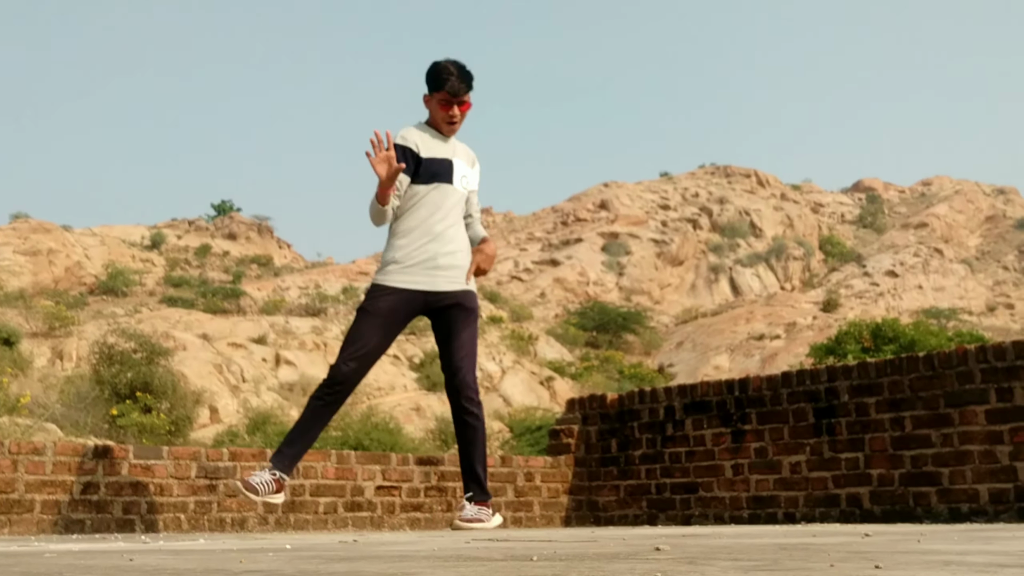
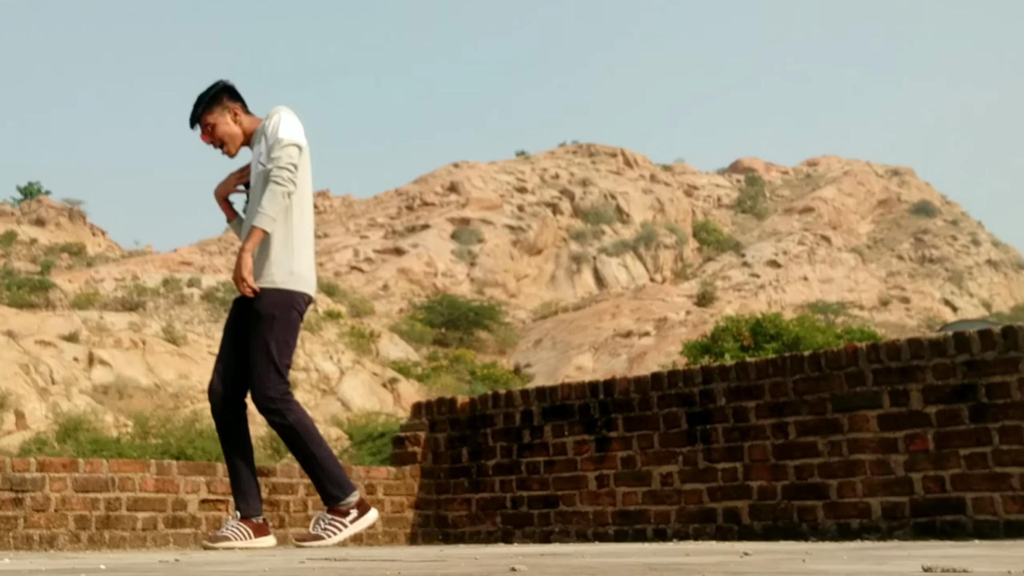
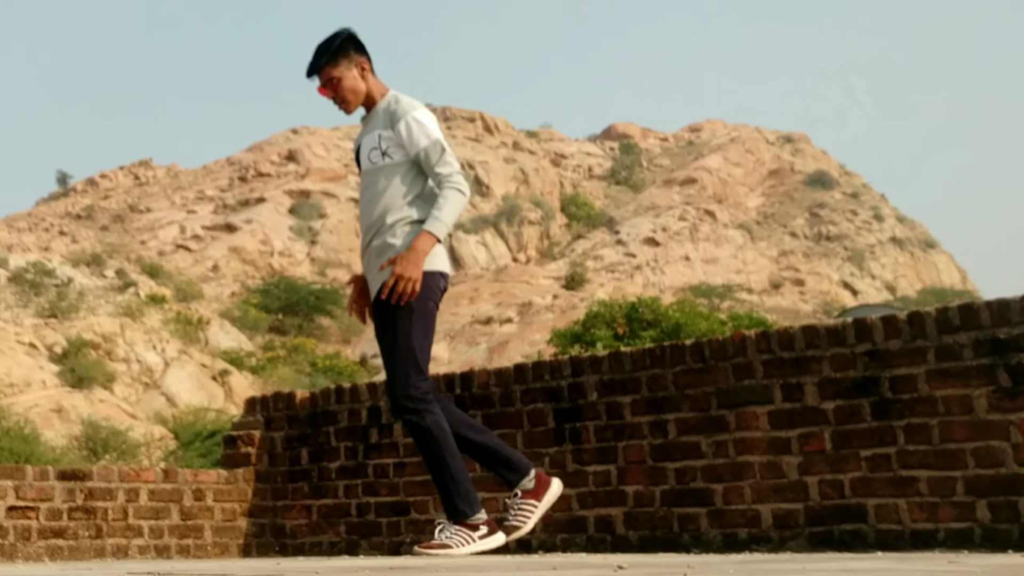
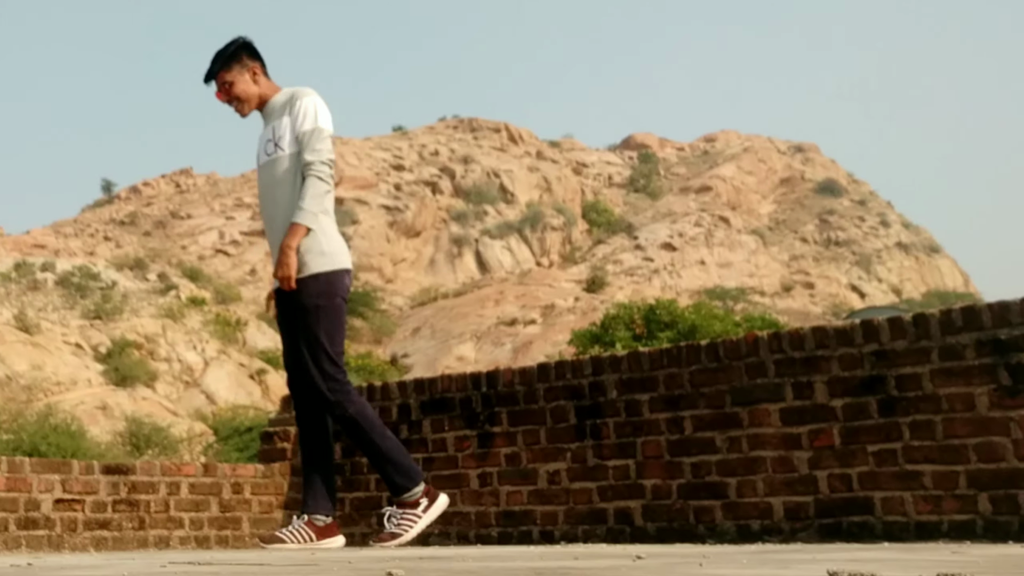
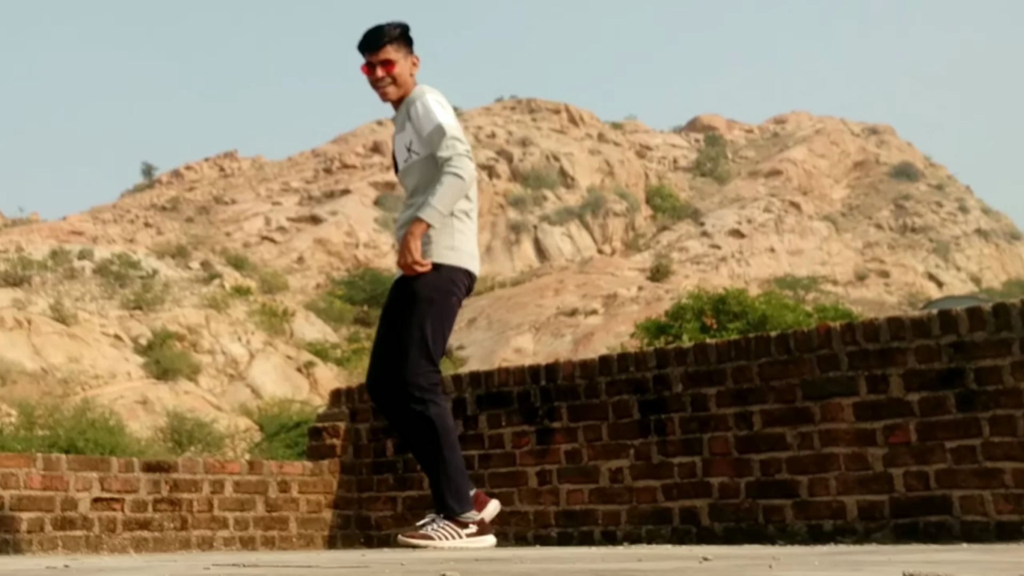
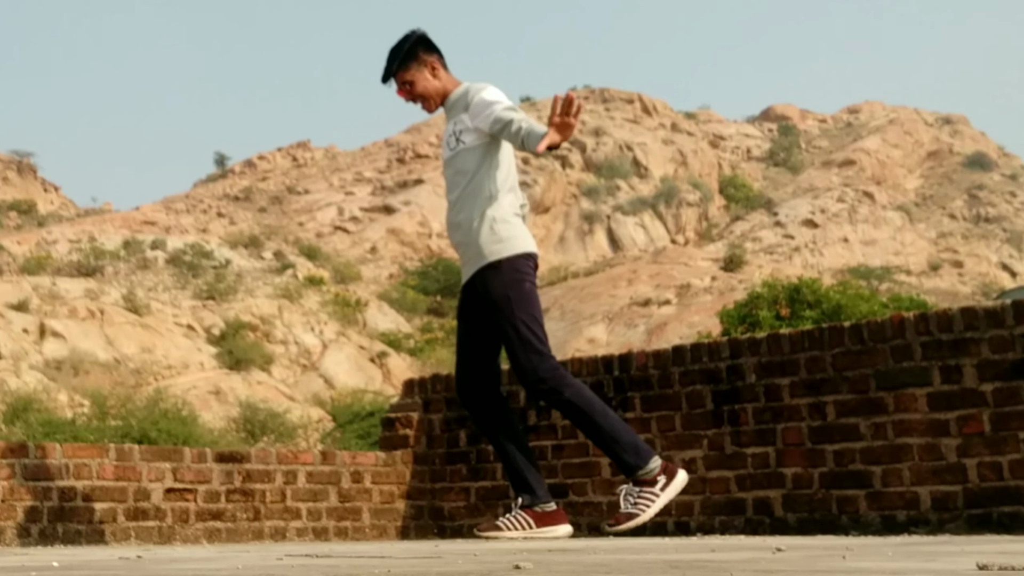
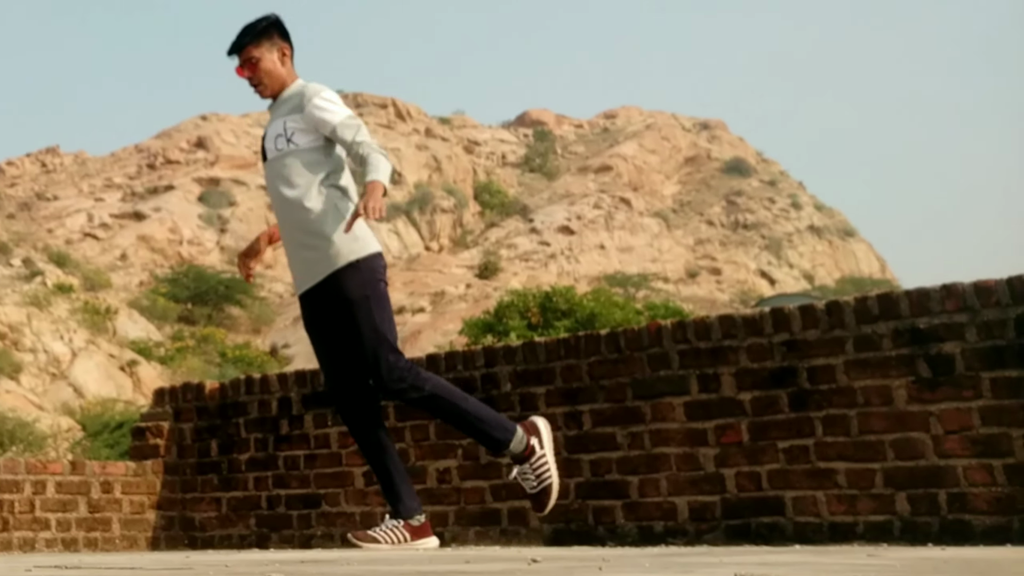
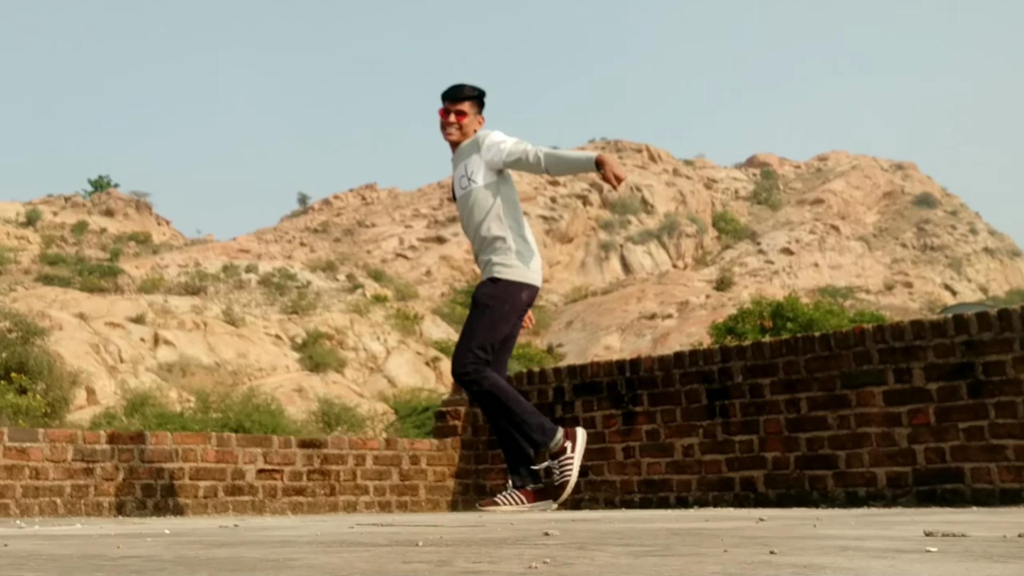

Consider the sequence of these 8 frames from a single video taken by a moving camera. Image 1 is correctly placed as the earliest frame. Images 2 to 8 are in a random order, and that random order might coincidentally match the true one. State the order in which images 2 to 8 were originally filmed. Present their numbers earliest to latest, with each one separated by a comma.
2, 4, 7, 3, 5, 6, 8
